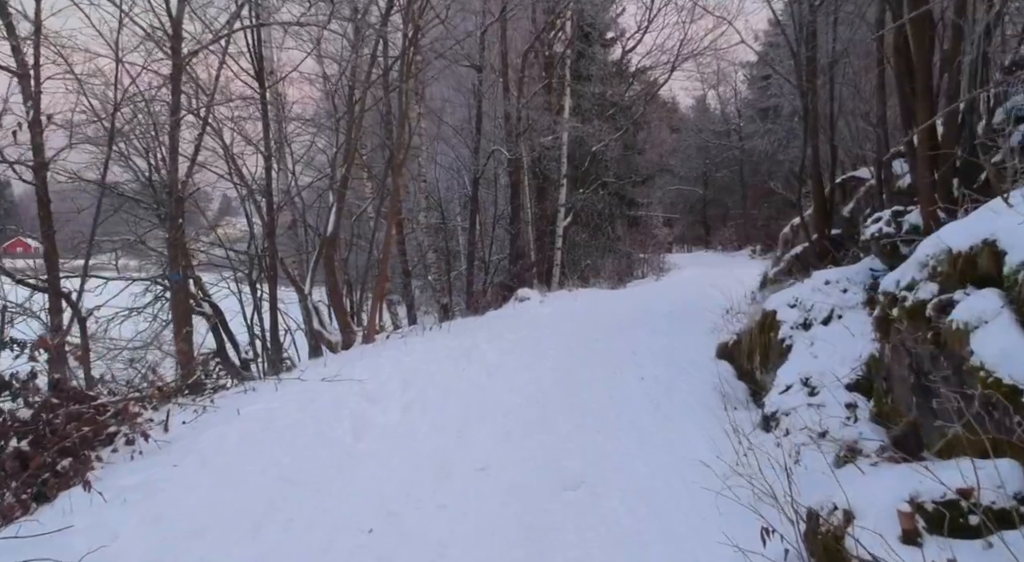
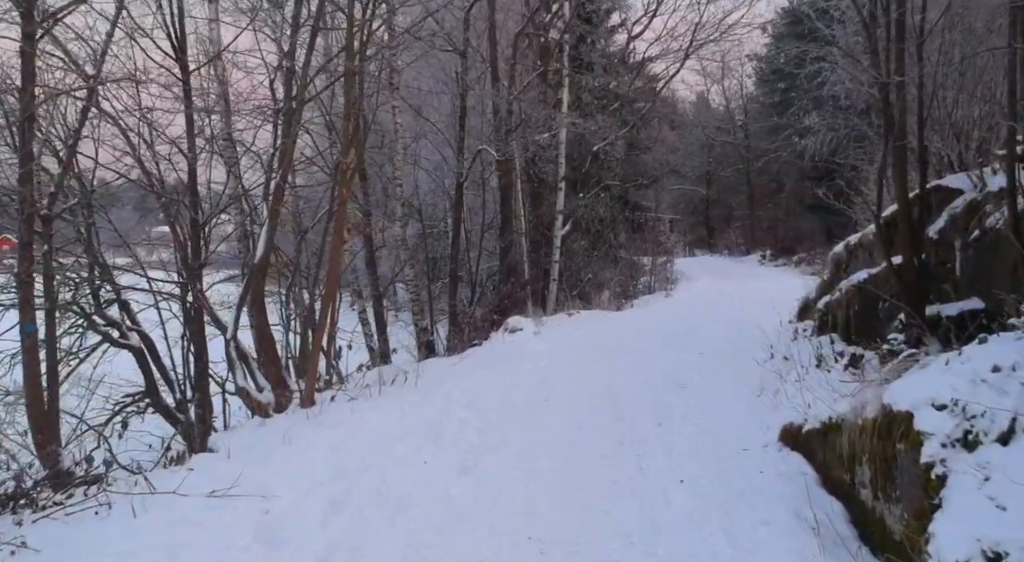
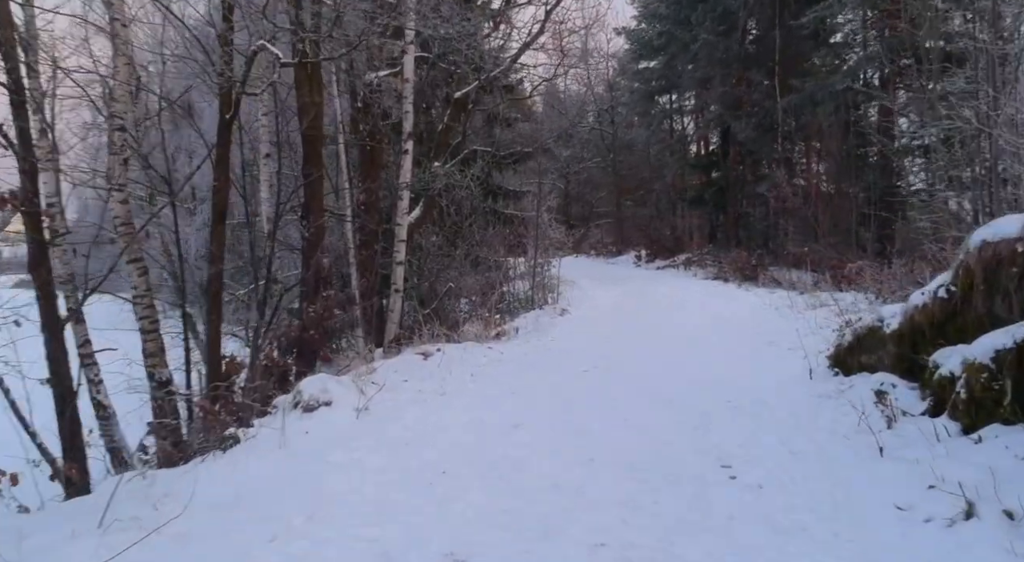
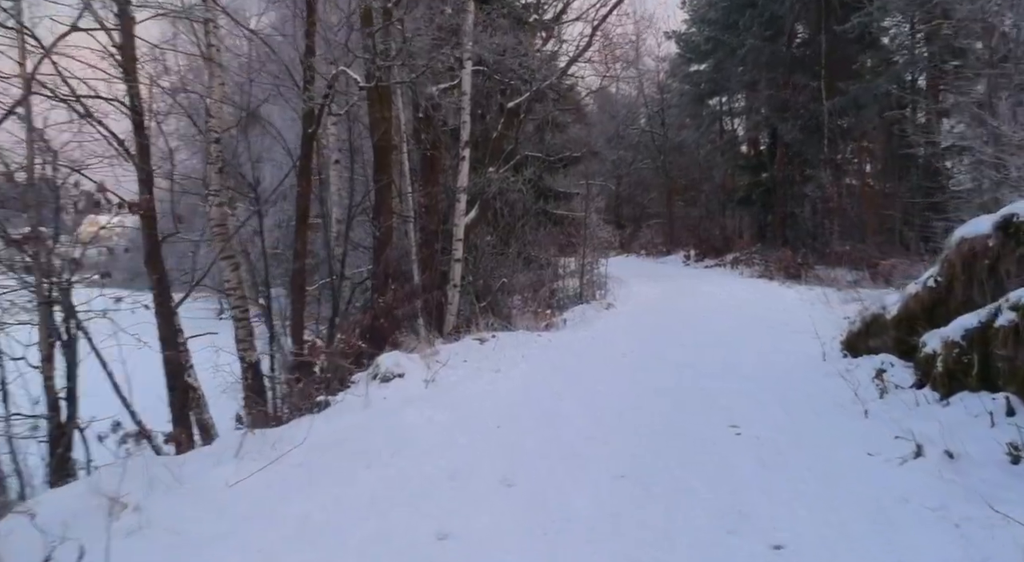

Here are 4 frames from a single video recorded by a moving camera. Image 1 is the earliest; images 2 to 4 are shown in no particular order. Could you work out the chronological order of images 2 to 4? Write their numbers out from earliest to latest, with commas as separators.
2, 4, 3
